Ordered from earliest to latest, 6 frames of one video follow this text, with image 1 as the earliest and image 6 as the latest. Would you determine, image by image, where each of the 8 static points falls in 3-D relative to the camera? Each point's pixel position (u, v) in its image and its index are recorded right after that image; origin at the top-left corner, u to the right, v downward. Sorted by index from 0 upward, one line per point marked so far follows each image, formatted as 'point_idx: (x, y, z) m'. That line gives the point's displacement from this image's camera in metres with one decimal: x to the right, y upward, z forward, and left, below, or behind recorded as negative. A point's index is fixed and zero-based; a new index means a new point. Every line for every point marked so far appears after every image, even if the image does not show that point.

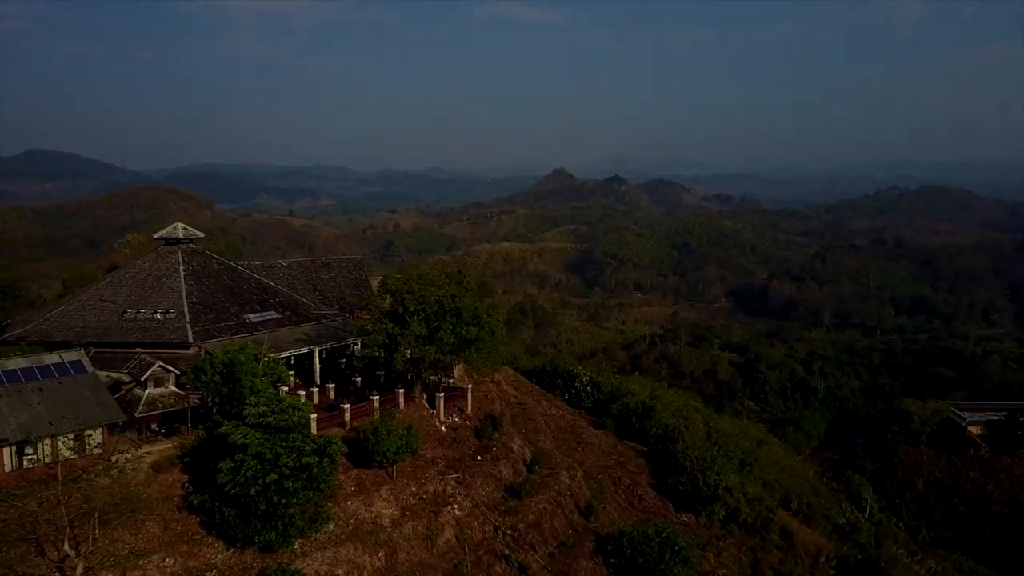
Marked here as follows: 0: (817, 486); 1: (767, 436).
0: (+5.3, -3.6, +11.9) m
1: (+4.8, -3.0, +13.2) m
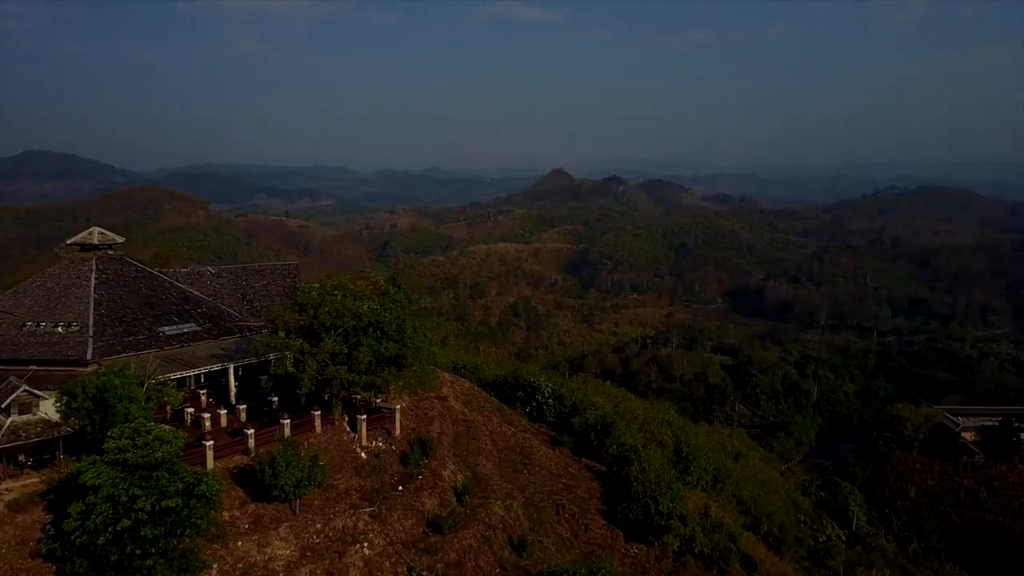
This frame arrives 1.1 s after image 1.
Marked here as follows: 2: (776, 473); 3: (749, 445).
0: (+4.7, -3.7, +11.3) m
1: (+4.3, -3.1, +12.7) m
2: (+4.9, -3.5, +12.9) m
3: (+4.8, -3.3, +13.7) m
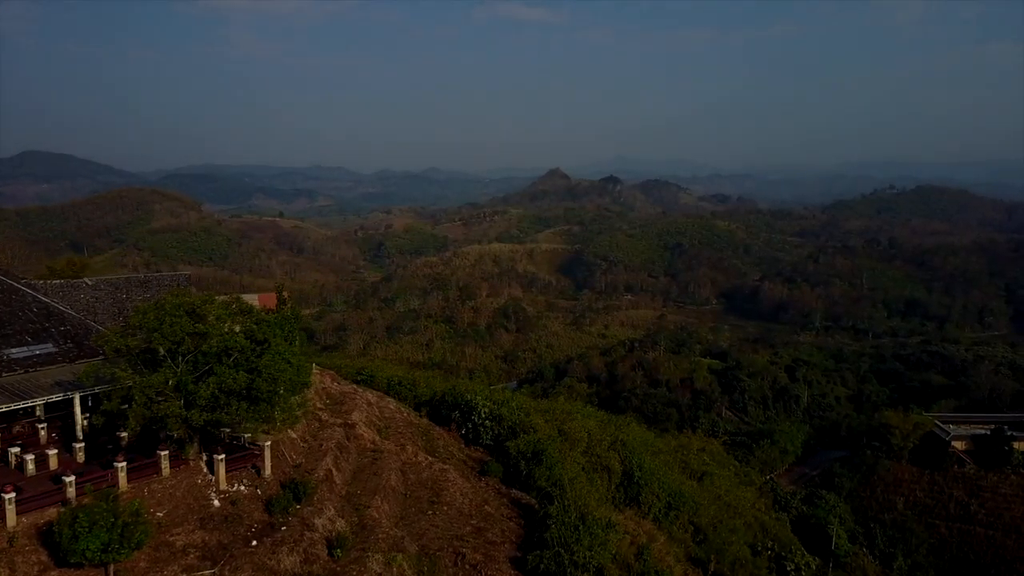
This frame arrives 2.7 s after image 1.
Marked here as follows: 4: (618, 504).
0: (+3.9, -3.8, +10.6) m
1: (+3.5, -3.2, +11.9) m
2: (+4.1, -3.7, +12.1) m
3: (+4.0, -3.4, +13.0) m
4: (+1.4, -3.0, +9.2) m
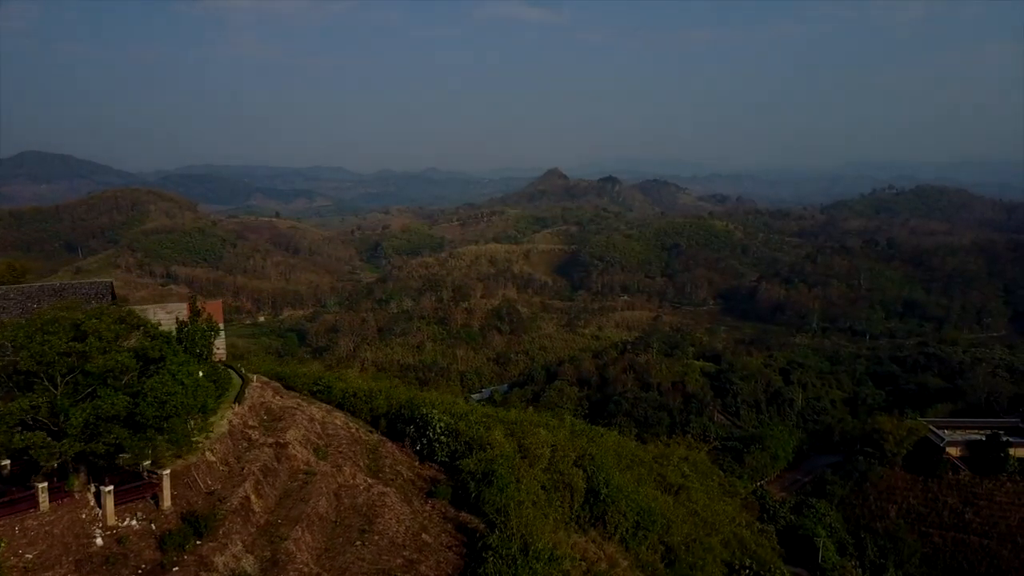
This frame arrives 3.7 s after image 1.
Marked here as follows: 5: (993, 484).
0: (+3.4, -3.9, +10.1) m
1: (+3.0, -3.2, +11.4) m
2: (+3.6, -3.7, +11.6) m
3: (+3.5, -3.5, +12.5) m
4: (+0.9, -3.1, +8.8) m
5: (+13.2, -5.4, +18.5) m
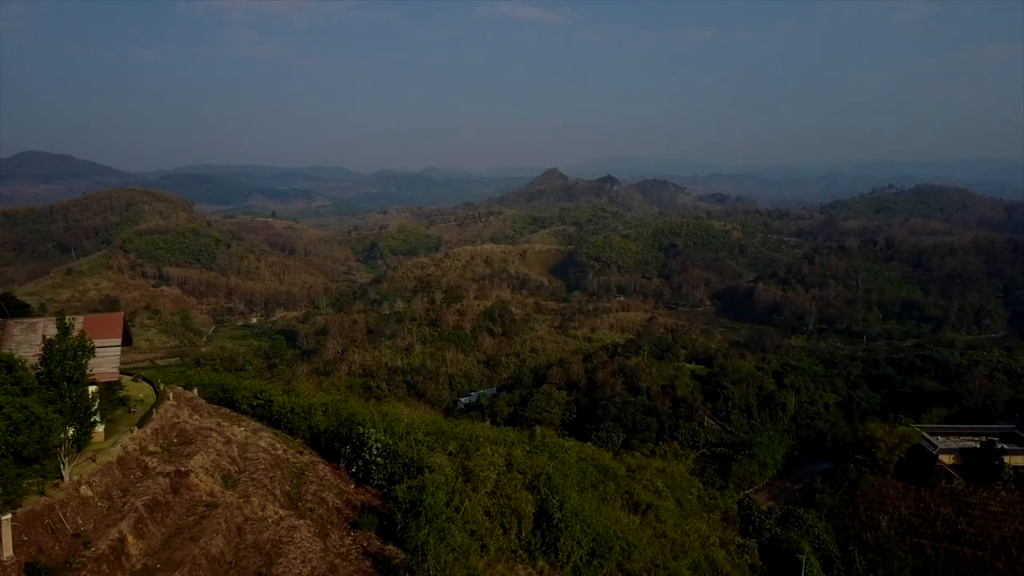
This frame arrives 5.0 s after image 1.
0: (+2.8, -4.0, +9.5) m
1: (+2.4, -3.3, +10.8) m
2: (+3.1, -3.8, +11.1) m
3: (+2.9, -3.6, +11.9) m
4: (+0.3, -3.2, +8.2) m
5: (+12.7, -5.5, +17.9) m
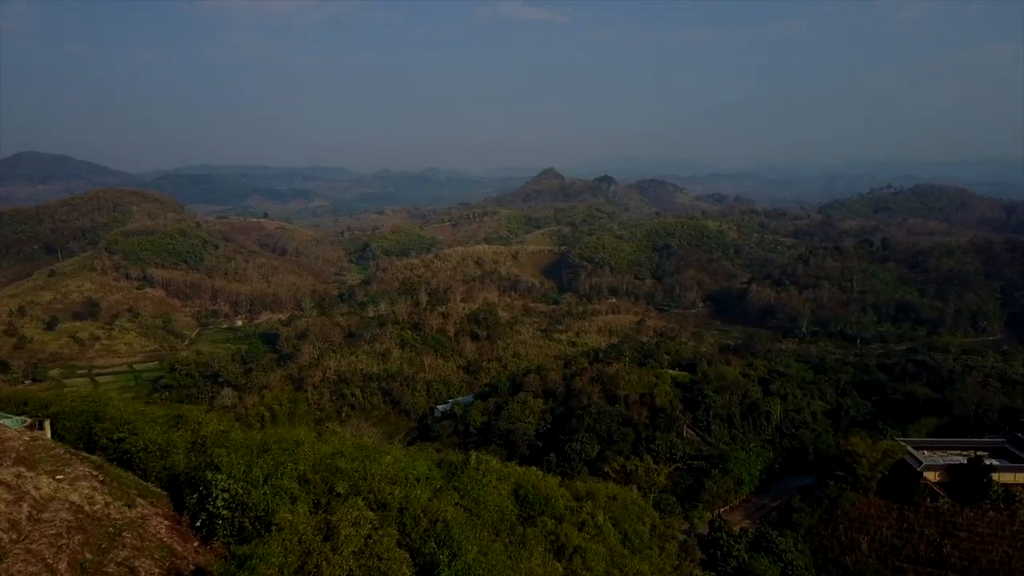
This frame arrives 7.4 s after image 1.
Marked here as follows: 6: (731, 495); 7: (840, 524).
0: (+1.7, -4.2, +8.4) m
1: (+1.3, -3.5, +9.8) m
2: (+1.9, -4.0, +10.0) m
3: (+1.8, -3.7, +10.8) m
4: (-0.8, -3.4, +7.1) m
5: (+11.6, -5.6, +16.8) m
6: (+6.3, -5.9, +19.4) m
7: (+8.7, -6.2, +17.8) m
